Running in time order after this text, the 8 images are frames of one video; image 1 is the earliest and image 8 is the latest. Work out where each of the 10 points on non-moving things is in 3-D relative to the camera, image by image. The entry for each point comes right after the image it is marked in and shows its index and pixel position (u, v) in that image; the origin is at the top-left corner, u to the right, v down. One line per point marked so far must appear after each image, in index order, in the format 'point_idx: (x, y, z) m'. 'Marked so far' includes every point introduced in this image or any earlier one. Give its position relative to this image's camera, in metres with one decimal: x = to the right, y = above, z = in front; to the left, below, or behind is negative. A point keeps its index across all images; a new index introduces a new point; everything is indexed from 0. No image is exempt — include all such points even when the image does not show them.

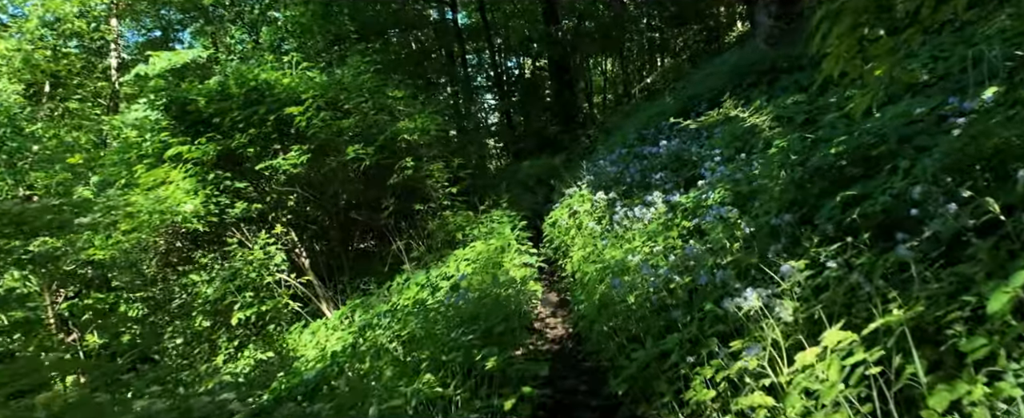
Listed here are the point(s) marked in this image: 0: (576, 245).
0: (+0.7, -0.4, +6.0) m
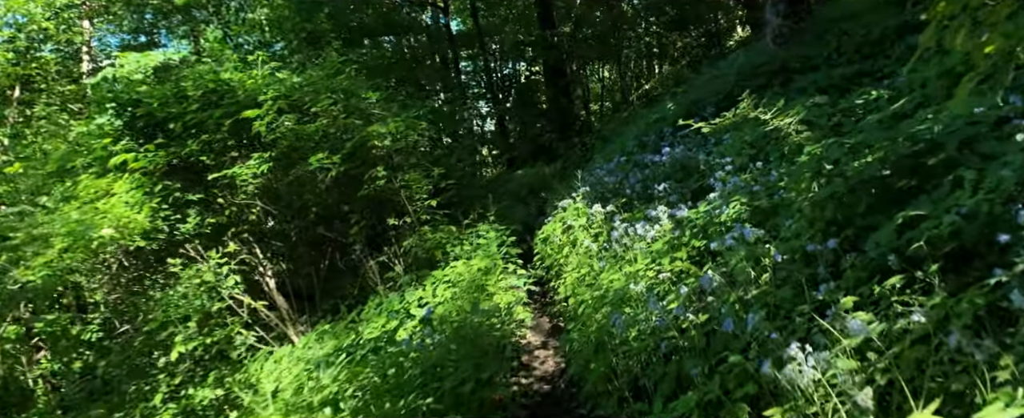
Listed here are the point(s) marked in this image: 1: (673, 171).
0: (+0.5, -0.5, +5.3) m
1: (+1.7, +0.4, +6.1) m
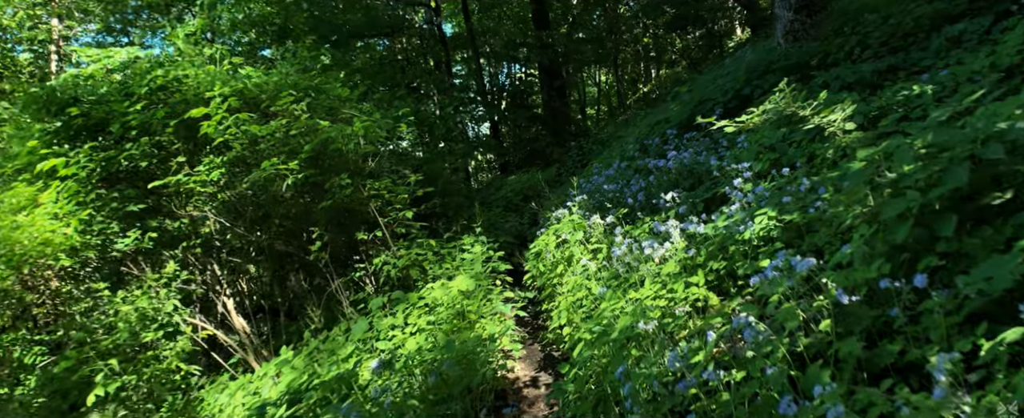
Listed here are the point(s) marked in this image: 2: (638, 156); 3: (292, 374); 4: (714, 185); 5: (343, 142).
0: (+0.4, -0.6, +4.6) m
1: (+1.6, +0.3, +5.4) m
2: (+1.6, +0.7, +7.1) m
3: (-1.6, -1.2, +4.2) m
4: (+1.8, +0.2, +5.0) m
5: (-1.5, +0.6, +5.0) m
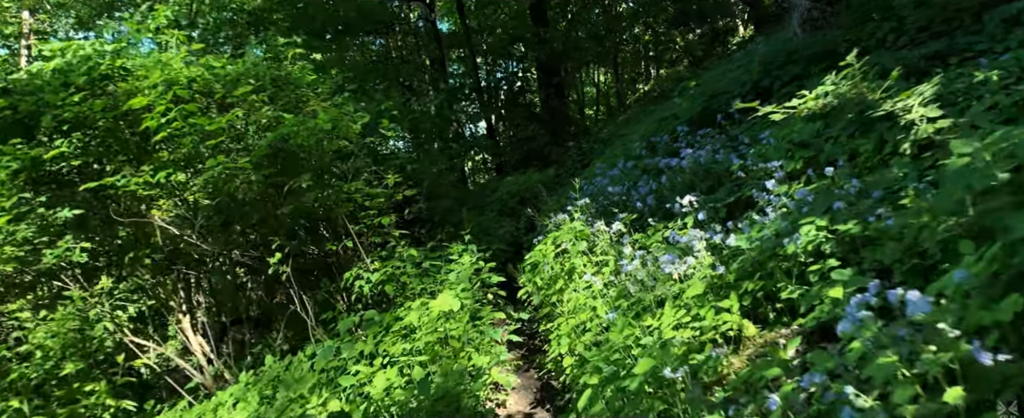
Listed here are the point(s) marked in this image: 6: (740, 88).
0: (+0.4, -0.7, +3.9) m
1: (+1.6, +0.3, +4.7) m
2: (+1.5, +0.6, +6.5) m
3: (-1.7, -1.3, +3.5) m
4: (+1.7, +0.2, +4.4) m
5: (-1.6, +0.6, +4.4) m
6: (+2.7, +1.4, +6.6) m
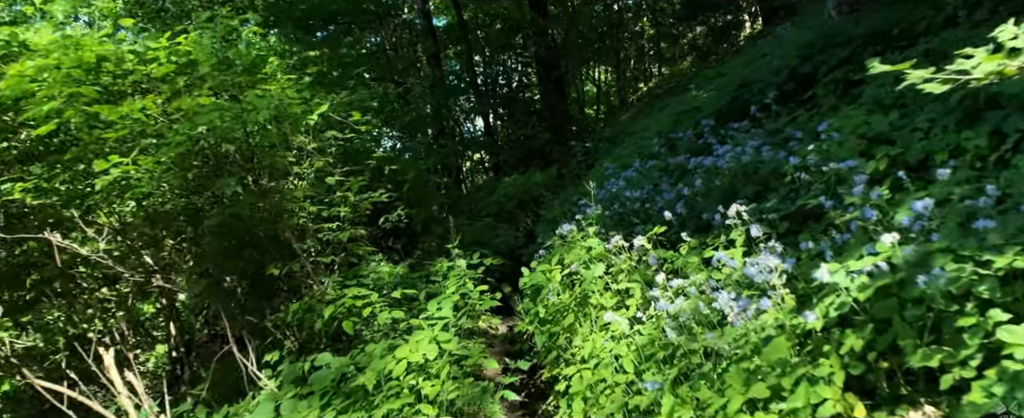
0: (+0.4, -0.8, +3.0) m
1: (+1.5, +0.2, +3.8) m
2: (+1.5, +0.5, +5.5) m
3: (-1.7, -1.4, +2.6) m
4: (+1.7, +0.1, +3.4) m
5: (-1.6, +0.5, +3.4) m
6: (+2.6, +1.3, +5.7) m
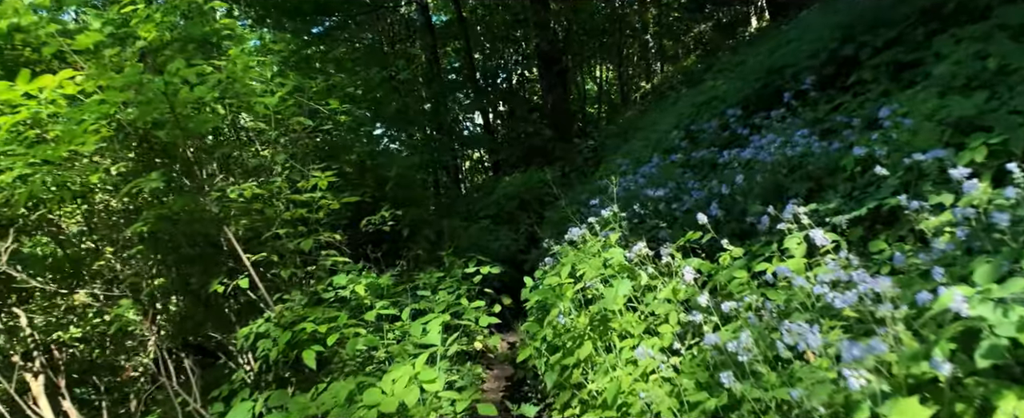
0: (+0.4, -0.8, +2.3) m
1: (+1.5, +0.2, +3.1) m
2: (+1.5, +0.5, +4.9) m
3: (-1.7, -1.4, +1.9) m
4: (+1.7, +0.1, +2.8) m
5: (-1.6, +0.5, +2.8) m
6: (+2.6, +1.3, +5.0) m
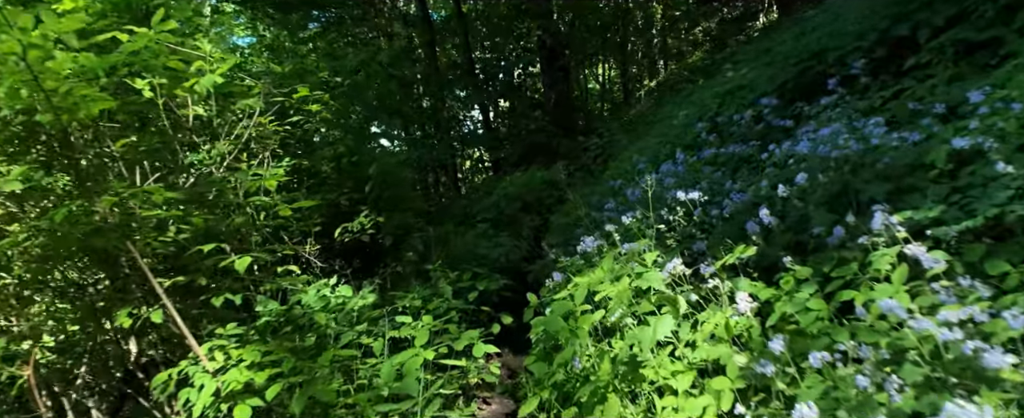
0: (+0.4, -0.8, +1.7) m
1: (+1.5, +0.1, +2.5) m
2: (+1.5, +0.5, +4.2) m
3: (-1.7, -1.4, +1.3) m
4: (+1.7, +0.1, +2.1) m
5: (-1.6, +0.4, +2.1) m
6: (+2.6, +1.3, +4.4) m
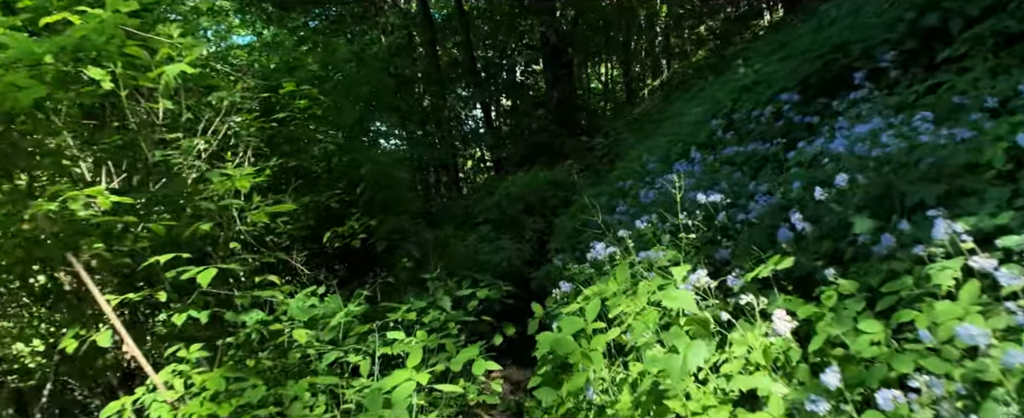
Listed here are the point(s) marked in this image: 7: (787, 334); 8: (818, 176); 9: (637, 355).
0: (+0.4, -0.8, +1.4) m
1: (+1.6, +0.1, +2.2) m
2: (+1.5, +0.5, +4.0) m
3: (-1.7, -1.4, +1.0) m
4: (+1.7, 0.0, +1.9) m
5: (-1.6, +0.4, +1.9) m
6: (+2.7, +1.3, +4.1) m
7: (+0.9, -0.4, +1.8) m
8: (+1.4, +0.2, +2.6) m
9: (+0.4, -0.5, +2.0) m
